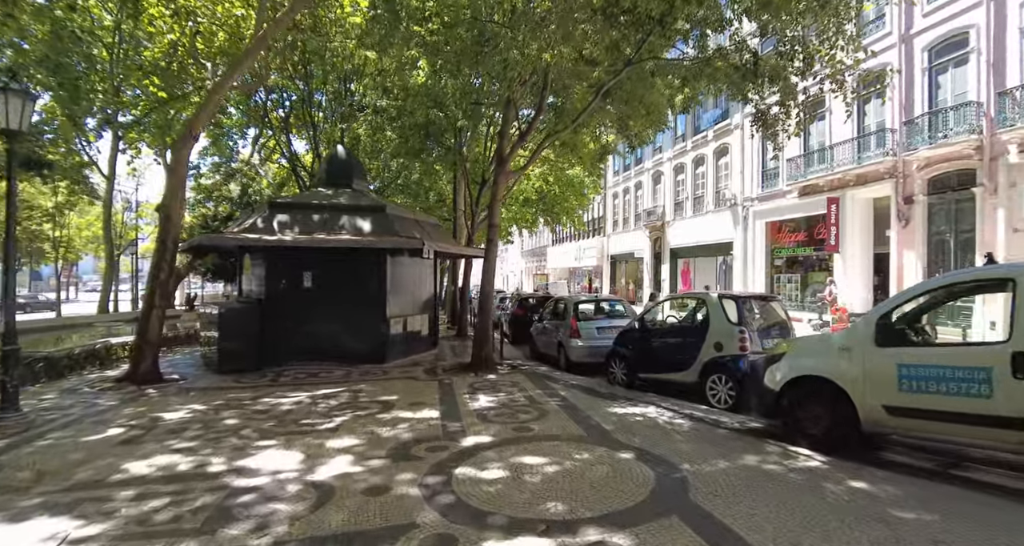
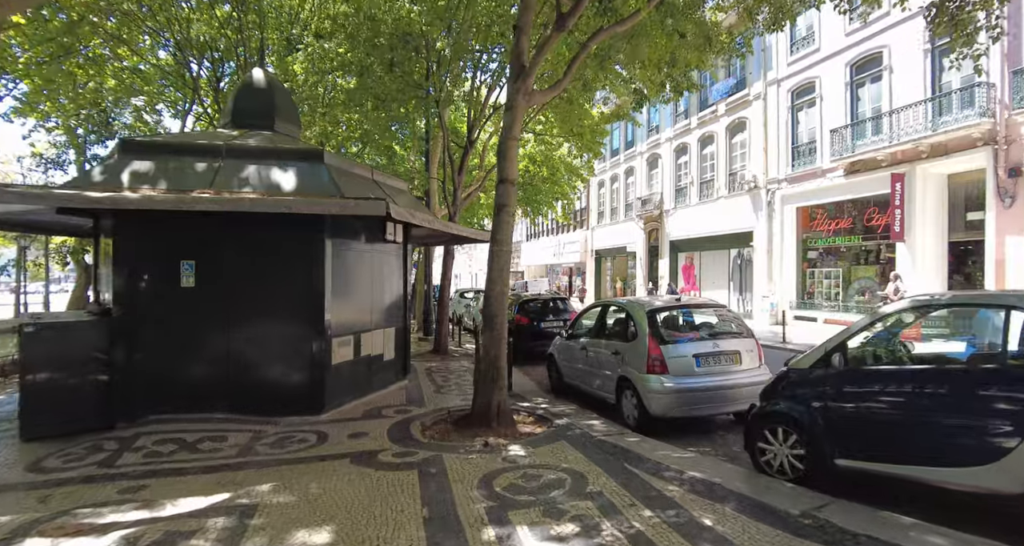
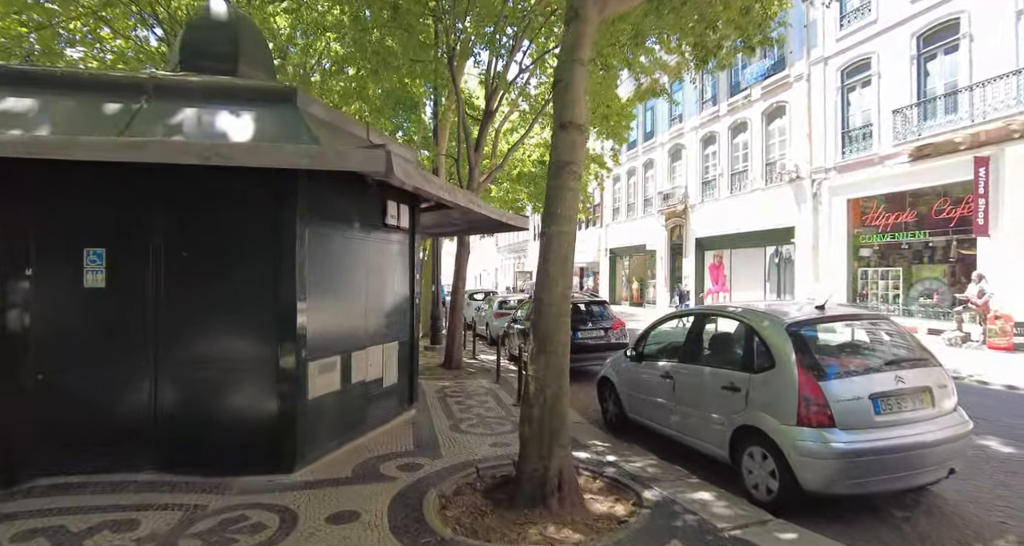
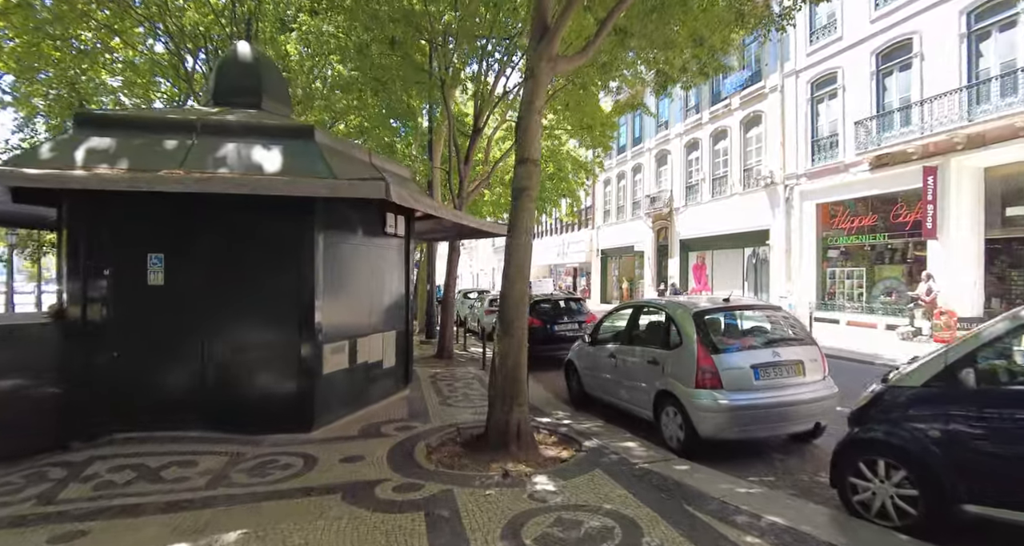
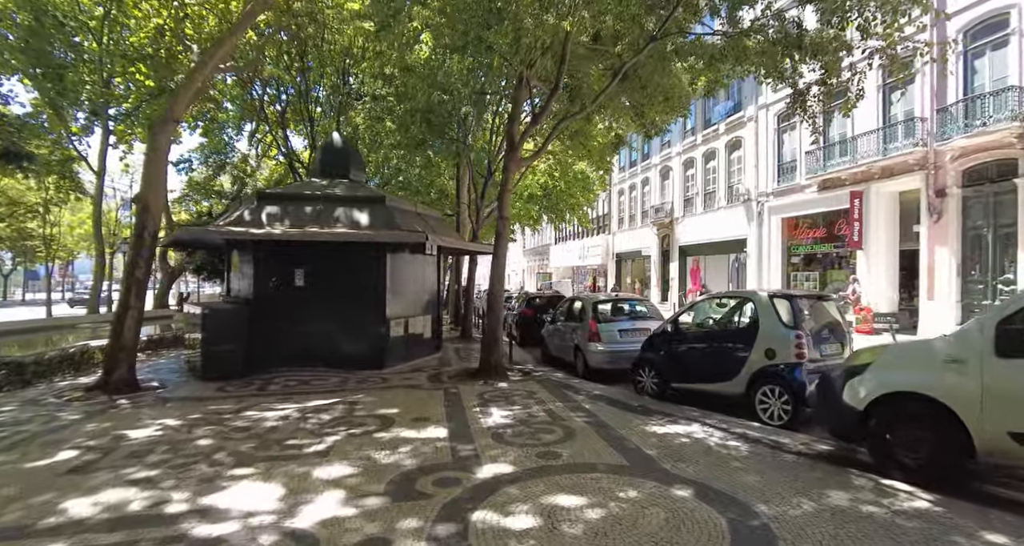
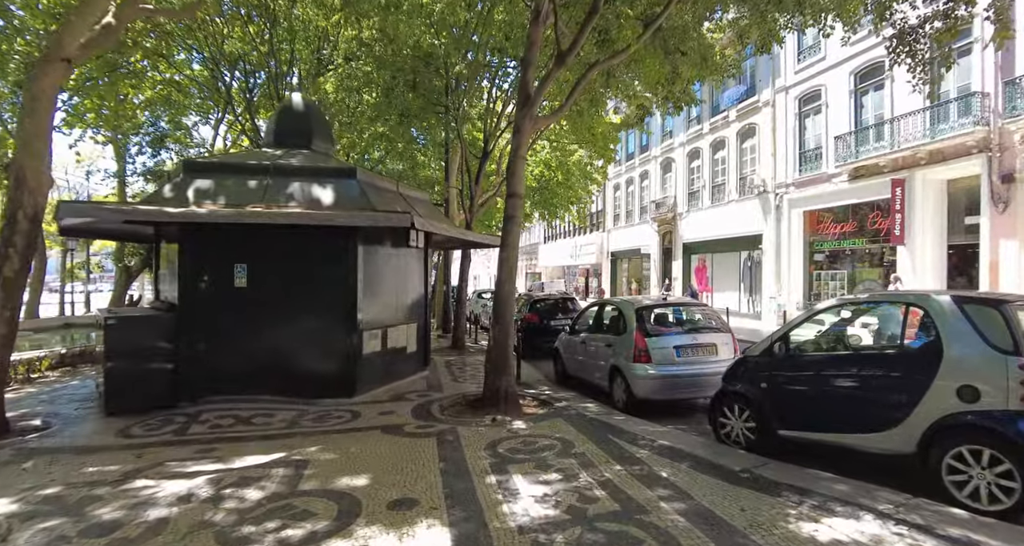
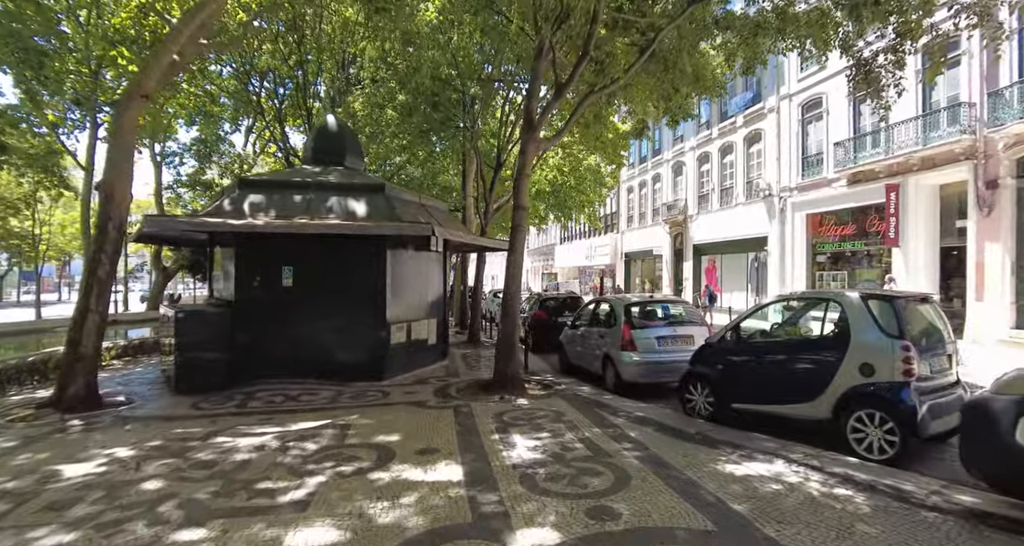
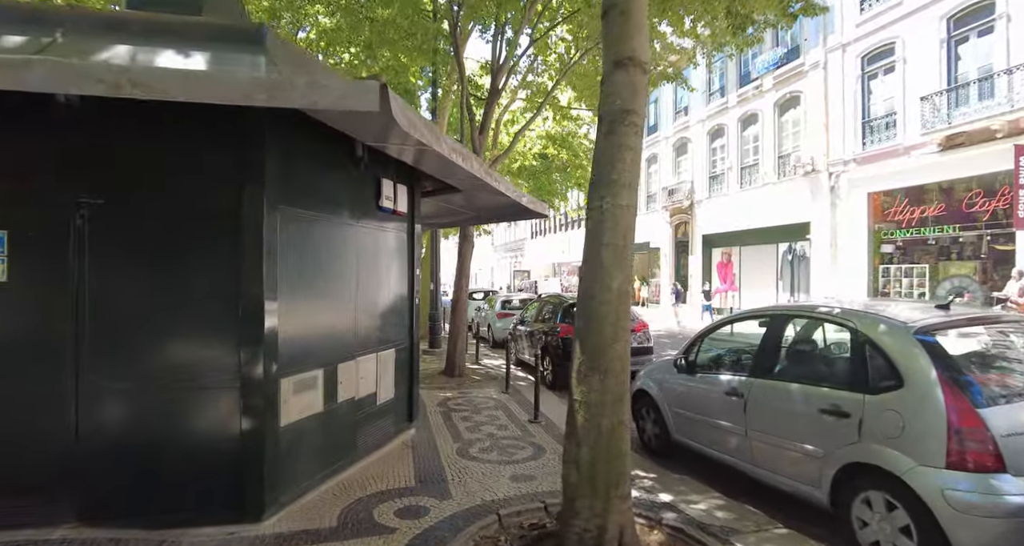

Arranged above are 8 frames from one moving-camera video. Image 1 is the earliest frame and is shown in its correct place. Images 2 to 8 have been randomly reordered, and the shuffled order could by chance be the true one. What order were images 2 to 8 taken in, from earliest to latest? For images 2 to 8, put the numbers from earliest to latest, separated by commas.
5, 7, 6, 2, 4, 3, 8
